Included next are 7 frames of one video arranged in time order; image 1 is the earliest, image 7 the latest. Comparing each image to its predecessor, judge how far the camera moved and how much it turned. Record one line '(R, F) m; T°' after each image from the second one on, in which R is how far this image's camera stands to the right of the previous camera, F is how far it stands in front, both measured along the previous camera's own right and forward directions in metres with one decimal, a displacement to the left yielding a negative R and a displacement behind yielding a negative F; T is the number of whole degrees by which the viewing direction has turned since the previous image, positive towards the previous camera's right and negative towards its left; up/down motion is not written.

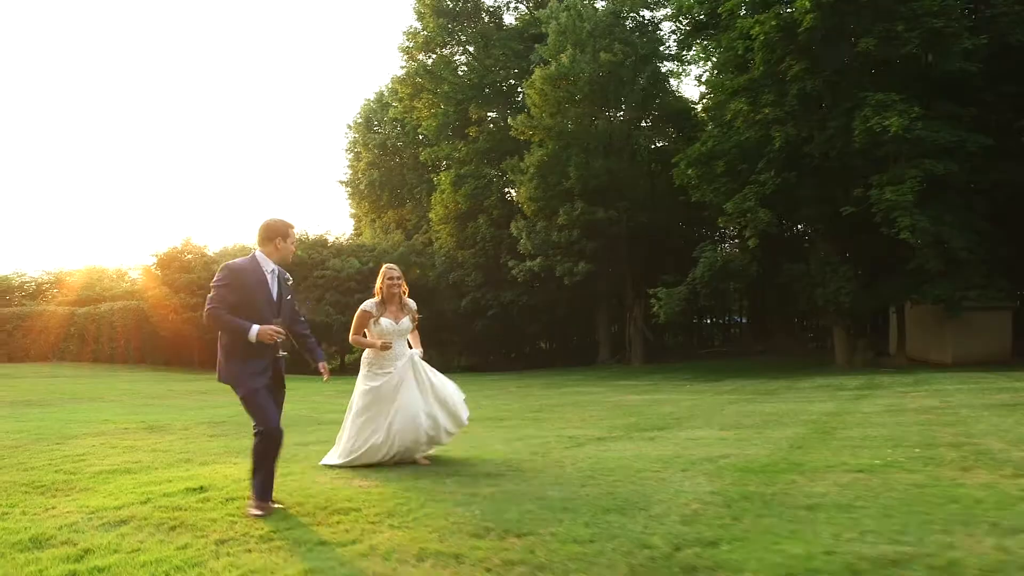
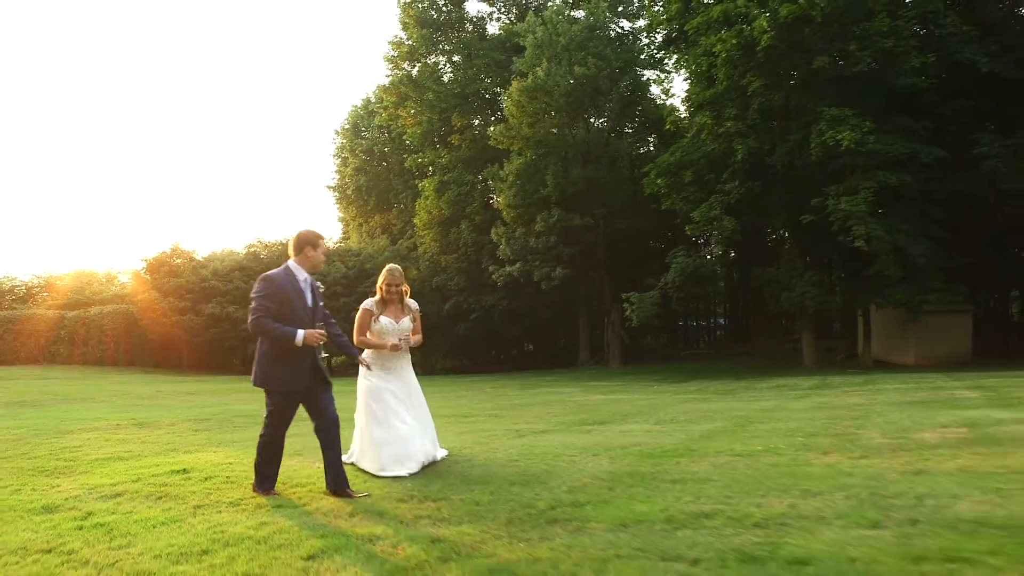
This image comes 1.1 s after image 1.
(+0.4, -0.9) m; +1°
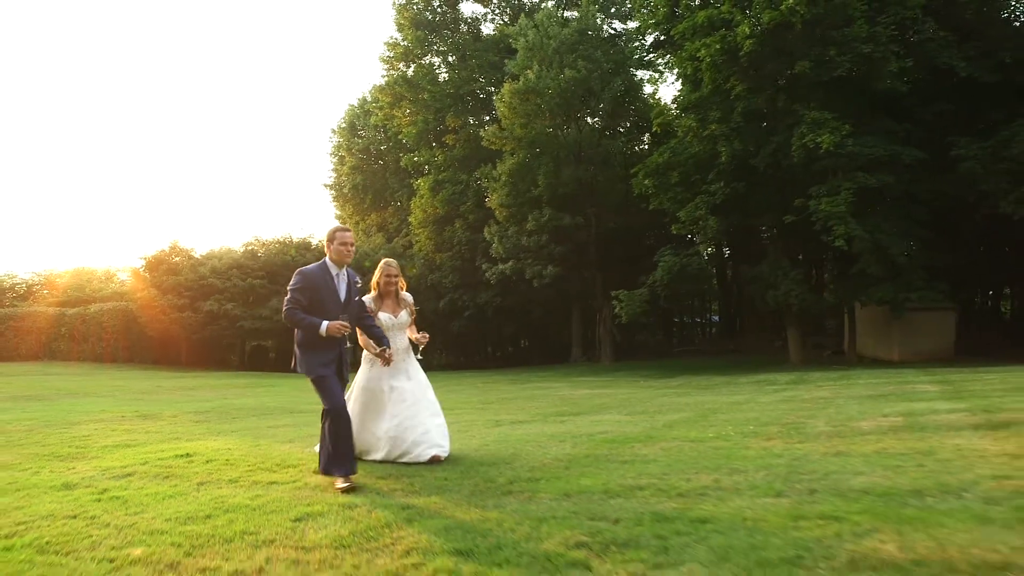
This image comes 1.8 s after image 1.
(+0.2, -0.6) m; 0°
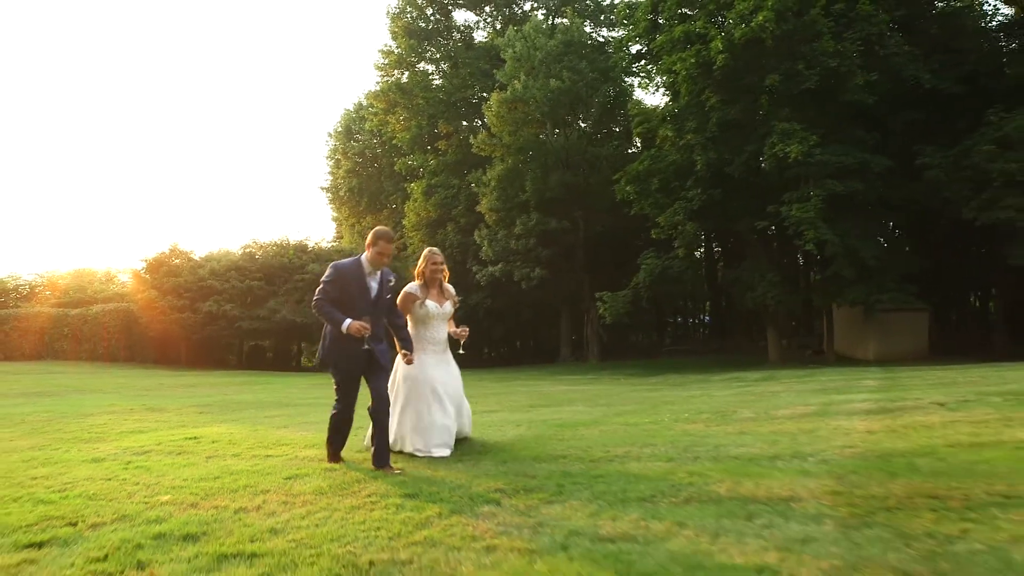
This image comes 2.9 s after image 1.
(+0.3, -1.0) m; 0°
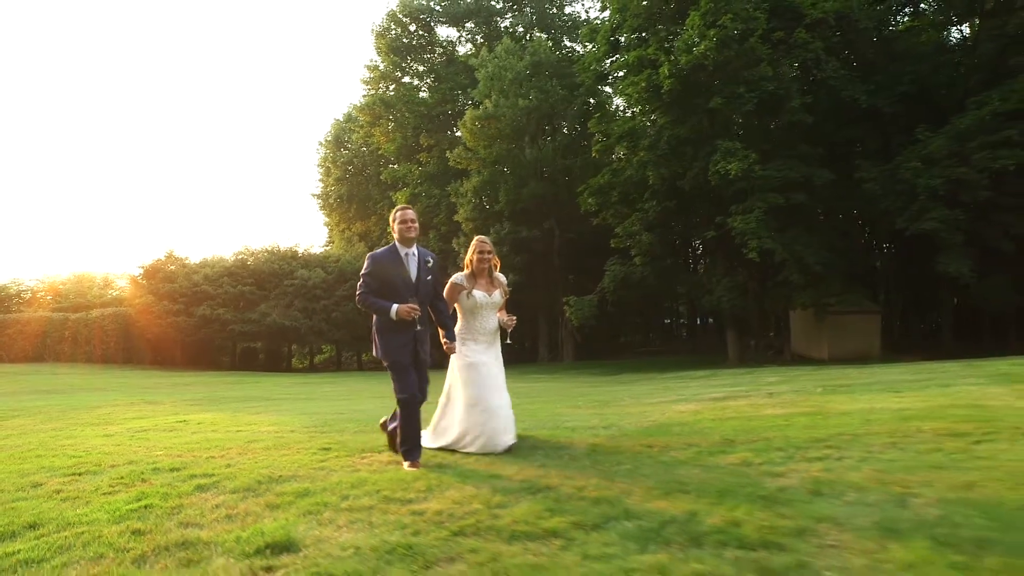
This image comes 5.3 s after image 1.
(+0.8, -1.8) m; 0°
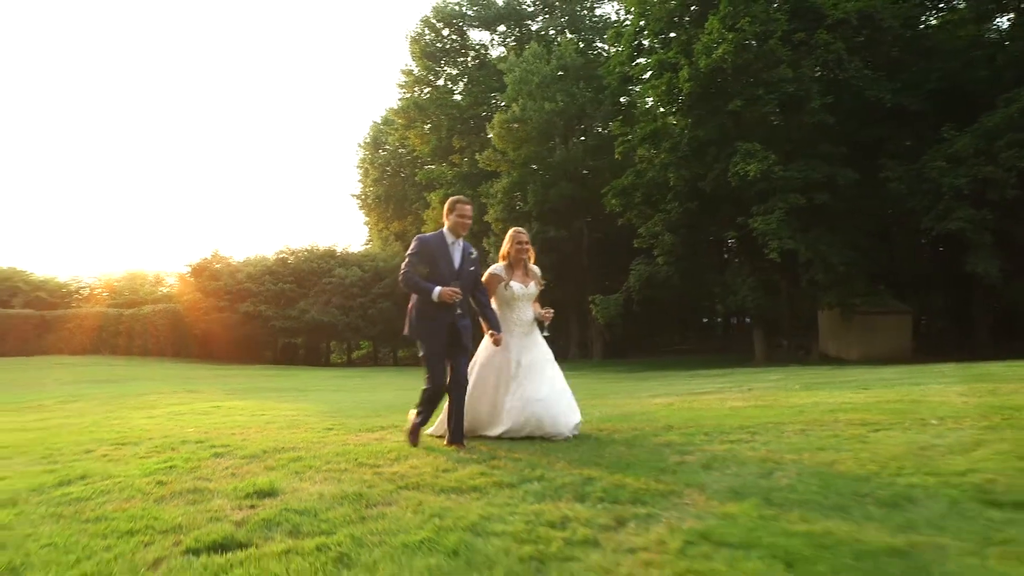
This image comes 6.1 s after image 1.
(+0.5, -0.8) m; -3°
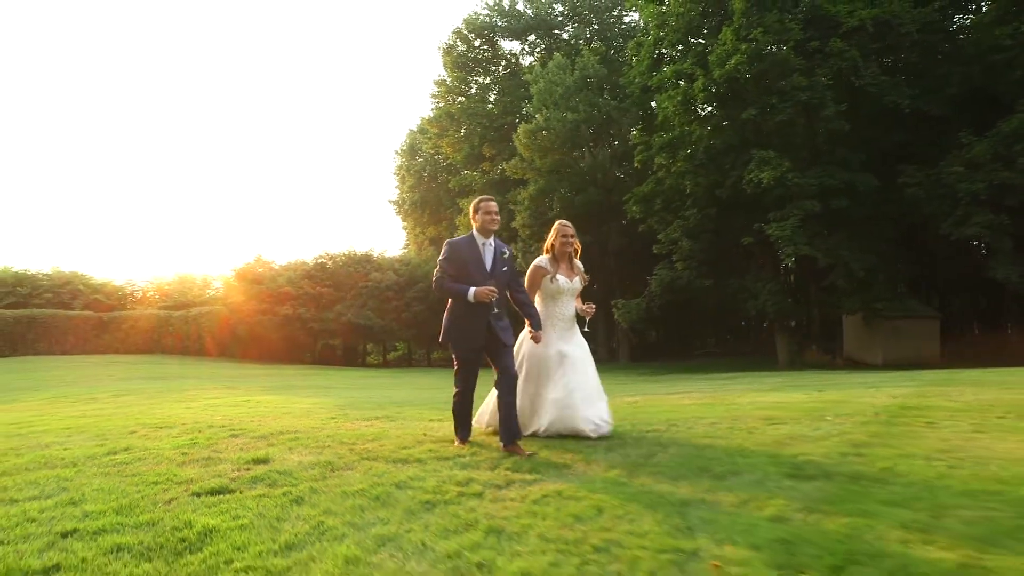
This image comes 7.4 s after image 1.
(+0.6, -1.1) m; -3°
